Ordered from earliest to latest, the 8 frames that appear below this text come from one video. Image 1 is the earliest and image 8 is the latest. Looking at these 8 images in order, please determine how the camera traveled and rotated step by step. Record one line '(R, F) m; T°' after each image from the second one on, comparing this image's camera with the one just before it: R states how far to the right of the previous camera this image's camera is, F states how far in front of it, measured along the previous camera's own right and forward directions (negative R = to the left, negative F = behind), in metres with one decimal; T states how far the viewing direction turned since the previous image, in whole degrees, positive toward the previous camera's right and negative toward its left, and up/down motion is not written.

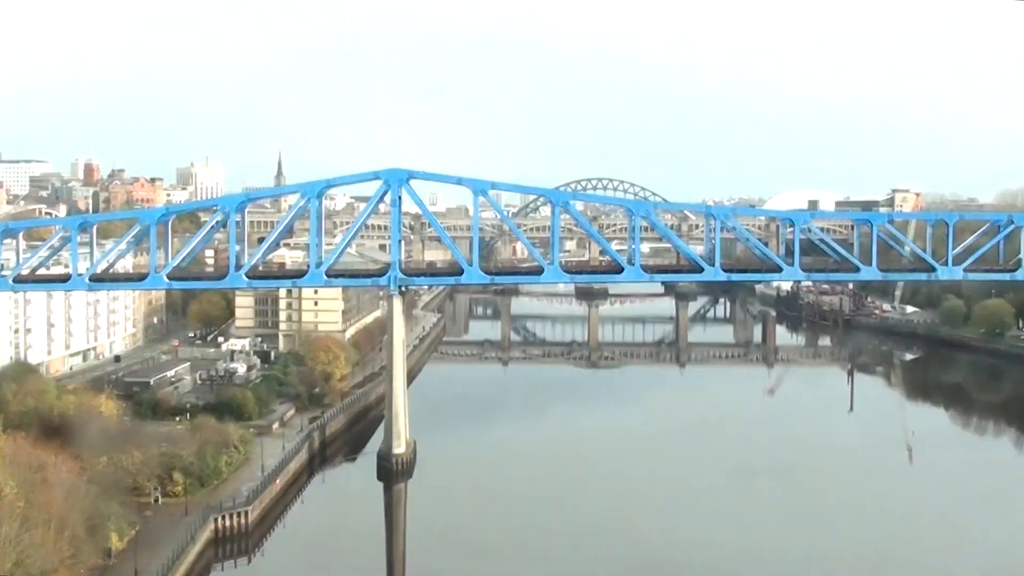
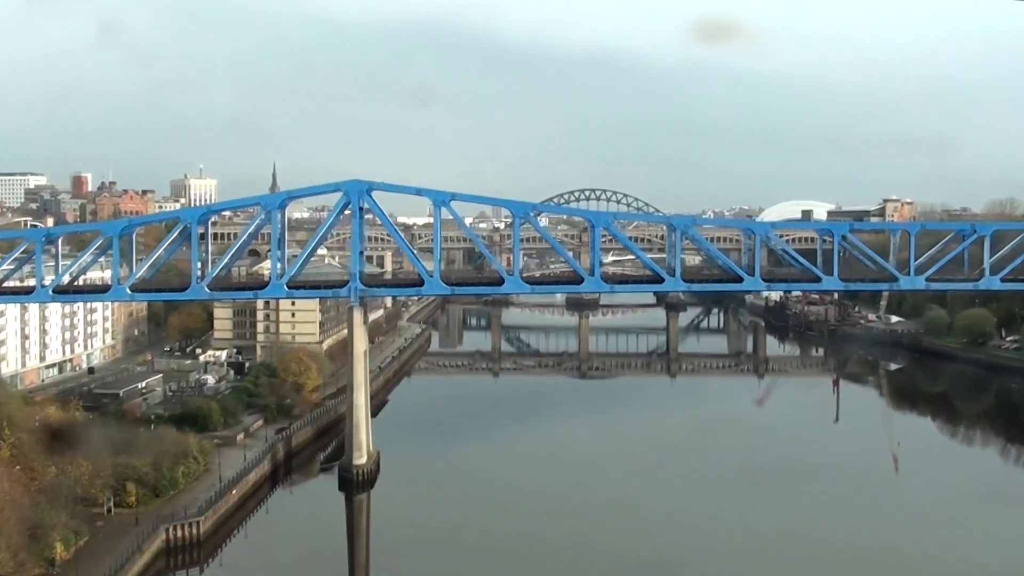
(+0.4, 0.0) m; 0°
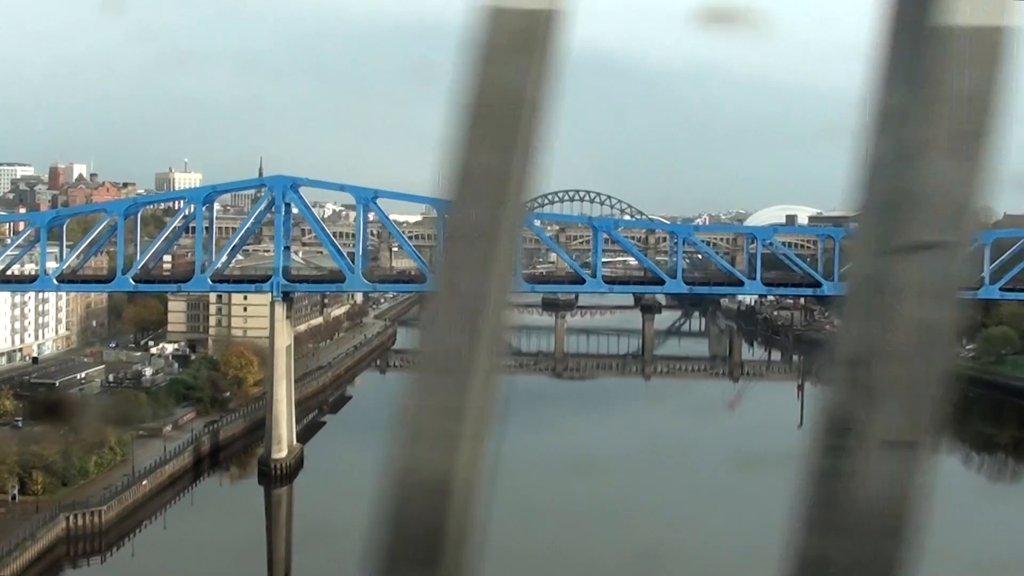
(+0.7, 0.0) m; 0°
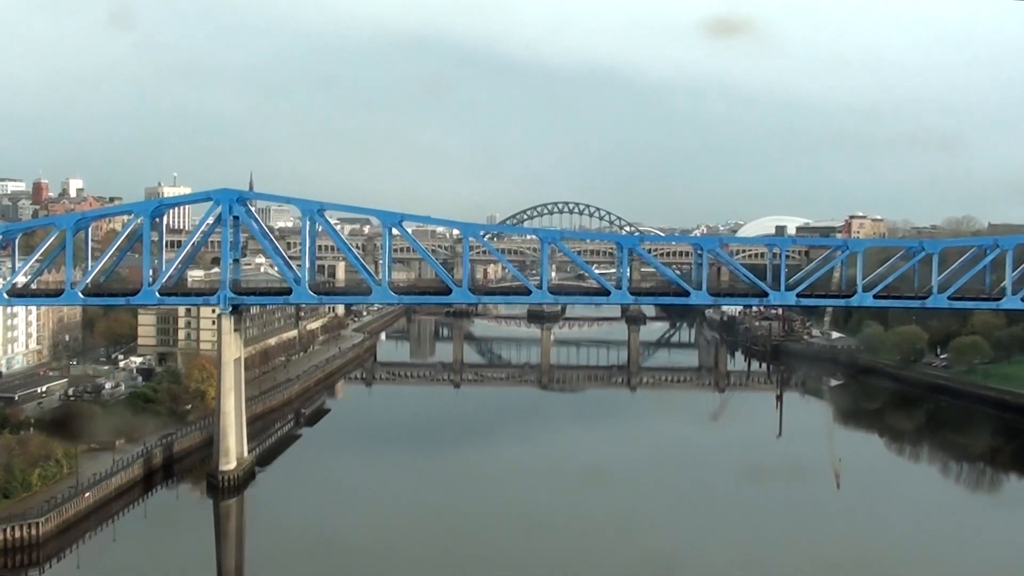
(+0.5, 0.0) m; 0°
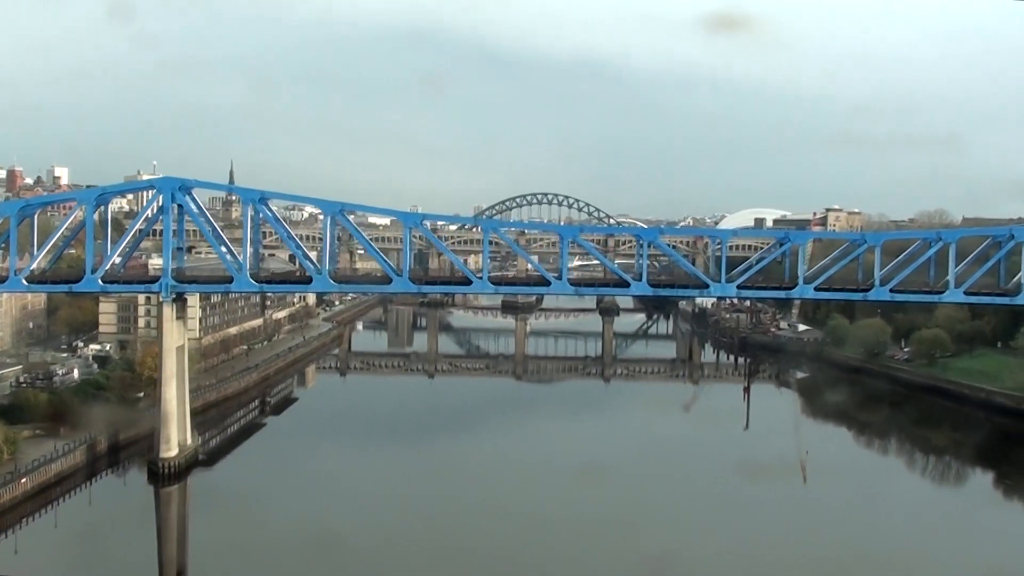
(+0.4, 0.0) m; 0°
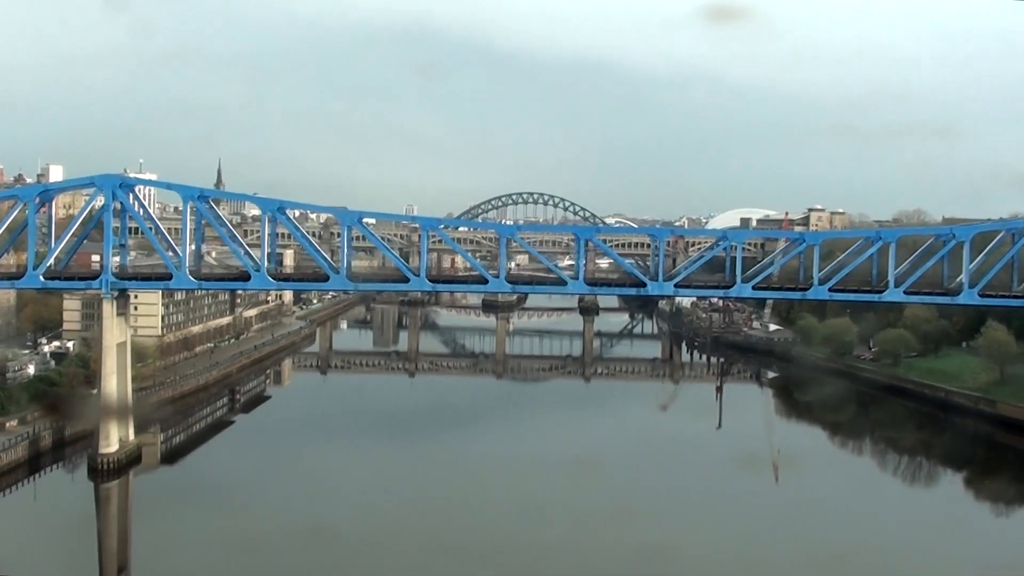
(+0.5, 0.0) m; 0°
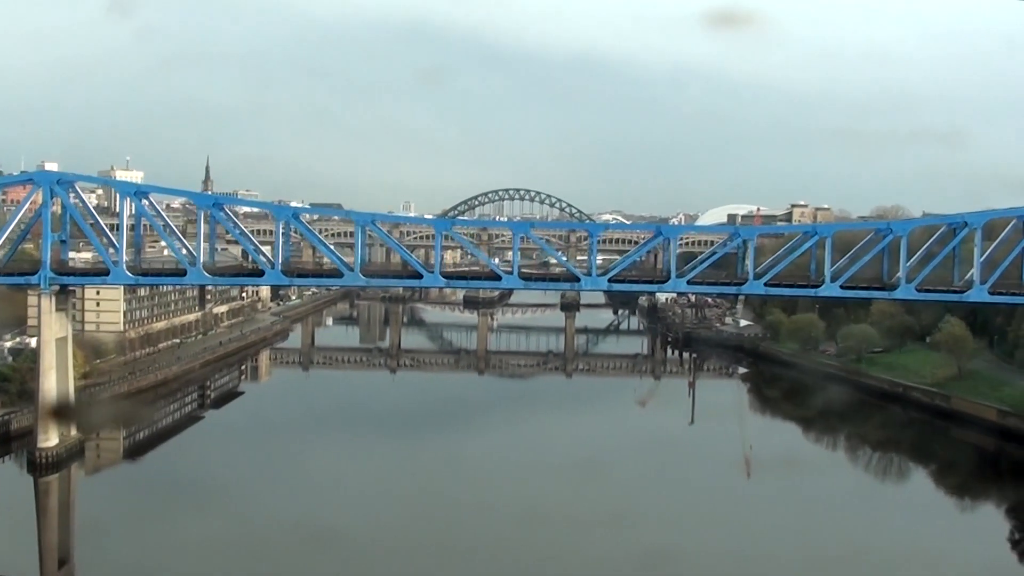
(+0.6, 0.0) m; -1°
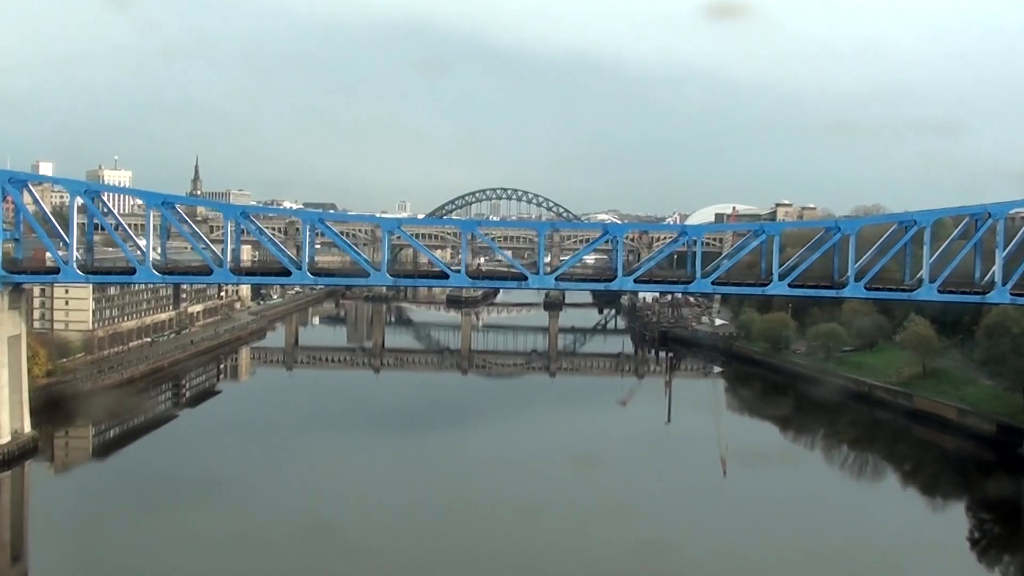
(+0.5, 0.0) m; 0°
